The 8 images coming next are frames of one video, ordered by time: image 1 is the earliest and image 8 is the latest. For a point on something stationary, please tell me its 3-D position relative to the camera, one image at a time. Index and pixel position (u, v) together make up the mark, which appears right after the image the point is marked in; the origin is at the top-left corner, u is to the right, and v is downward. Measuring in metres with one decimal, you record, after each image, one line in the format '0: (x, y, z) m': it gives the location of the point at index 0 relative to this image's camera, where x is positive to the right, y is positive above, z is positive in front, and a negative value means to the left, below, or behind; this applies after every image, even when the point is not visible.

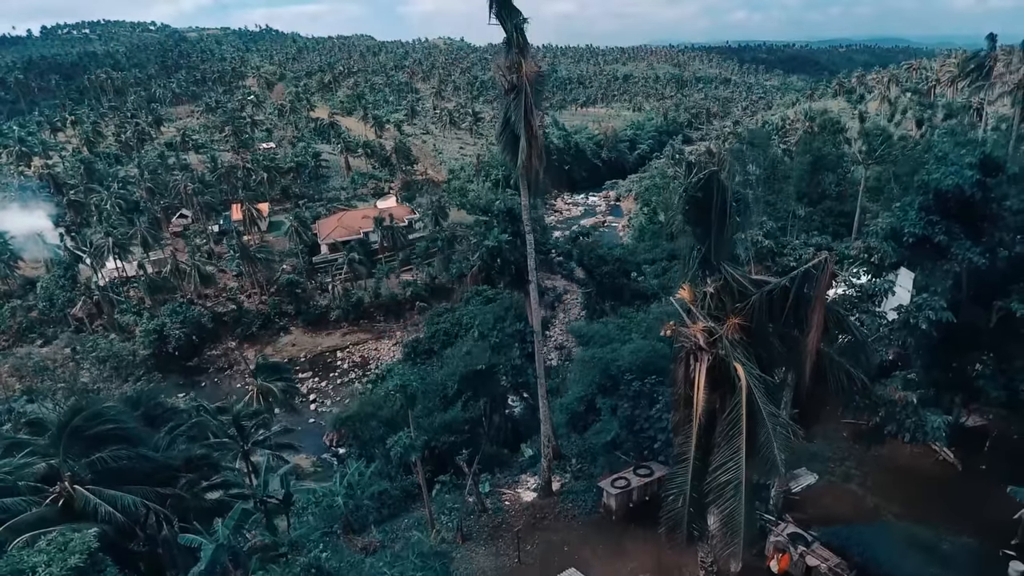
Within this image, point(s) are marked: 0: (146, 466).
0: (-9.0, -4.5, +14.7) m
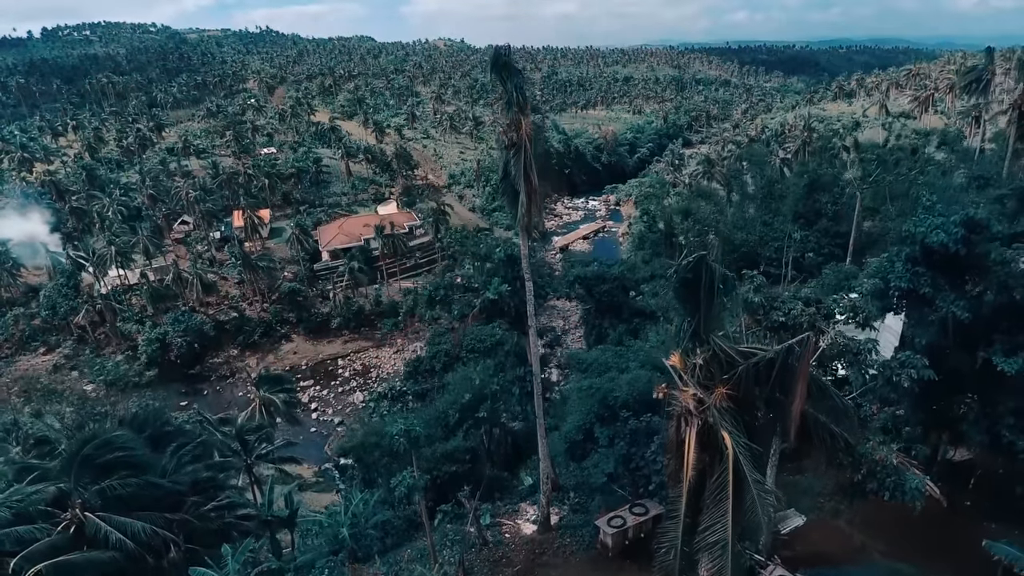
0: (-9.0, -5.2, +15.0) m
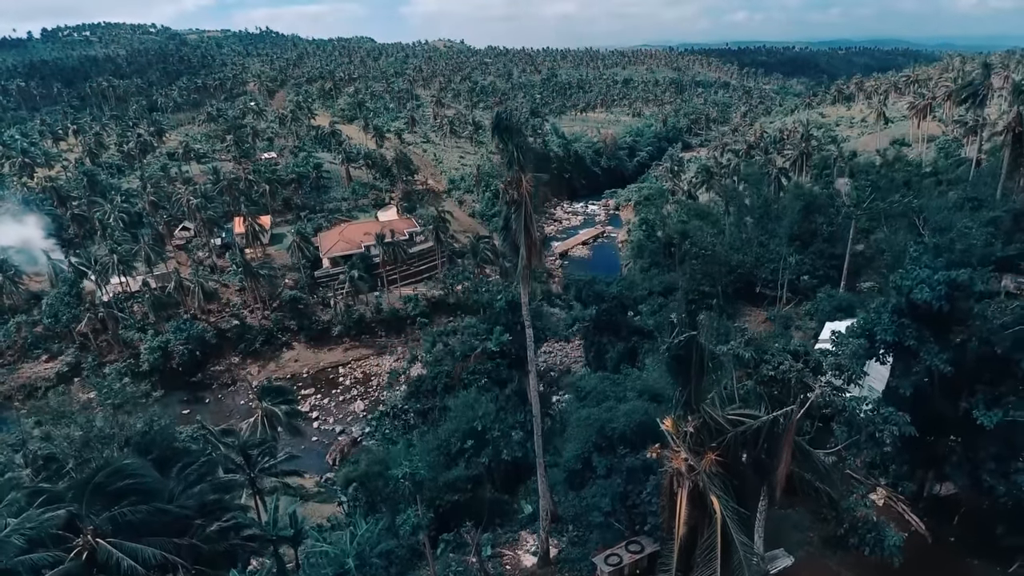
0: (-9.0, -5.9, +15.4) m
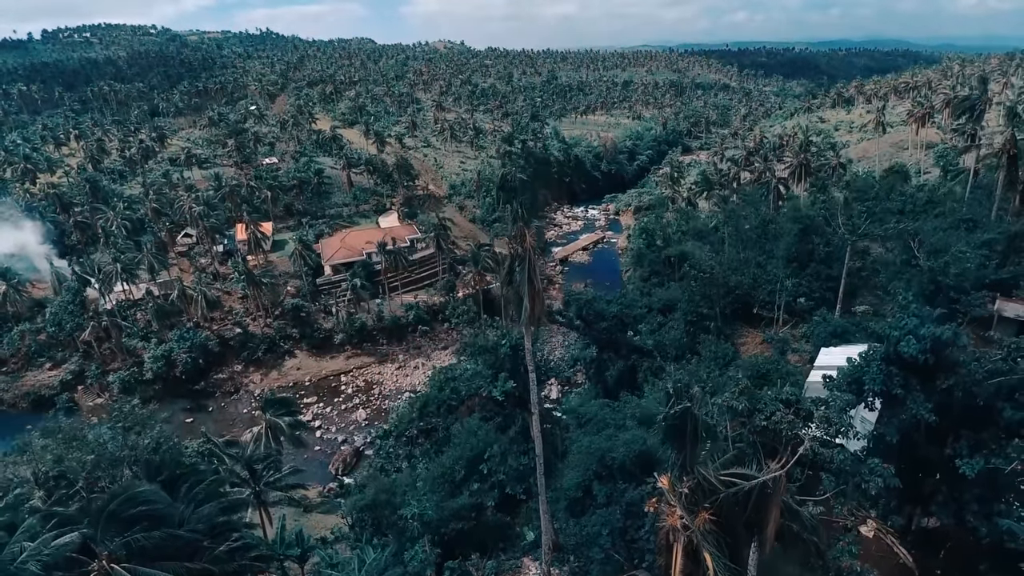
0: (-8.9, -6.6, +15.7) m
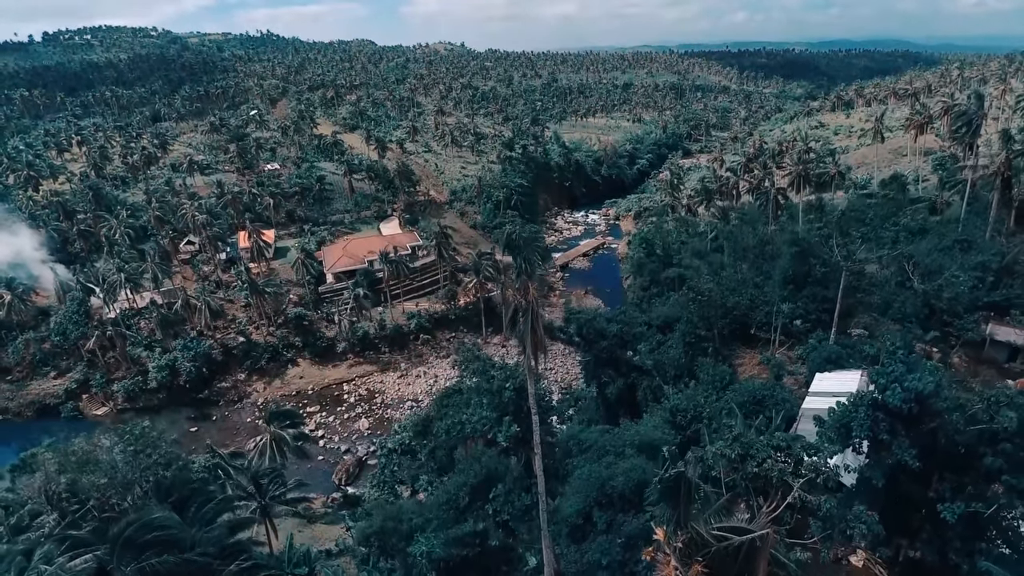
0: (-8.8, -7.4, +16.2) m
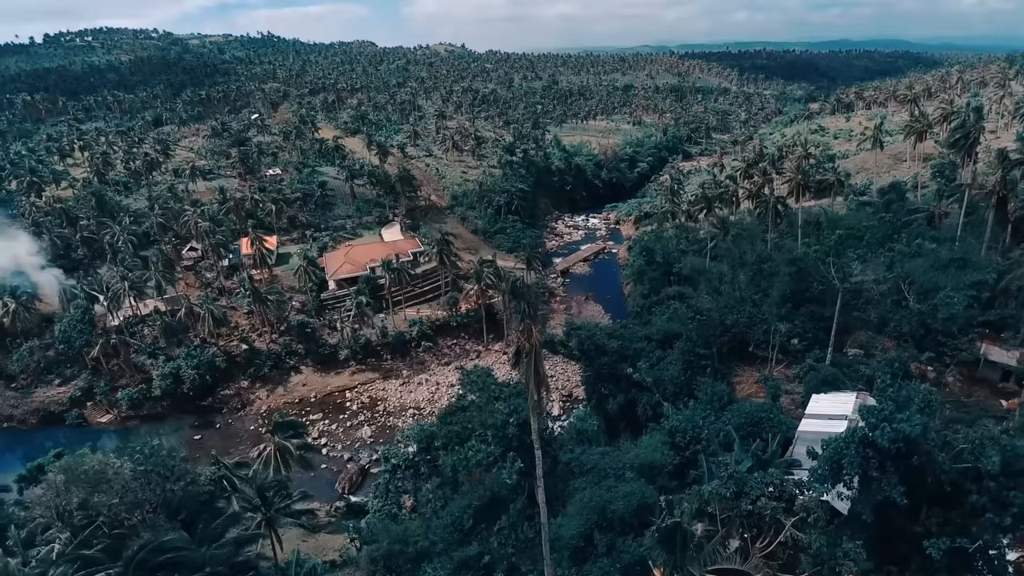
0: (-8.7, -8.1, +16.5) m
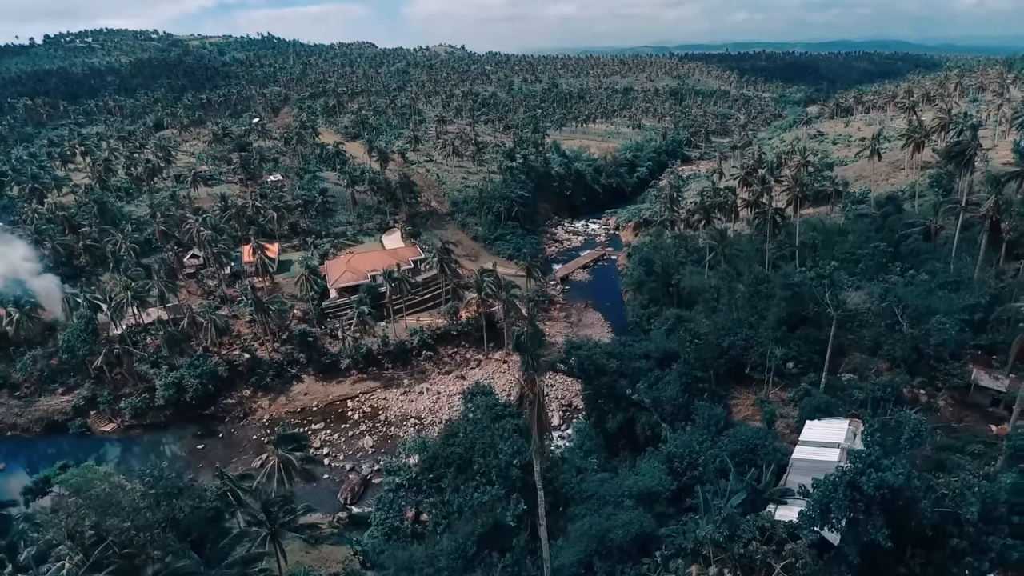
0: (-8.7, -8.9, +17.0) m
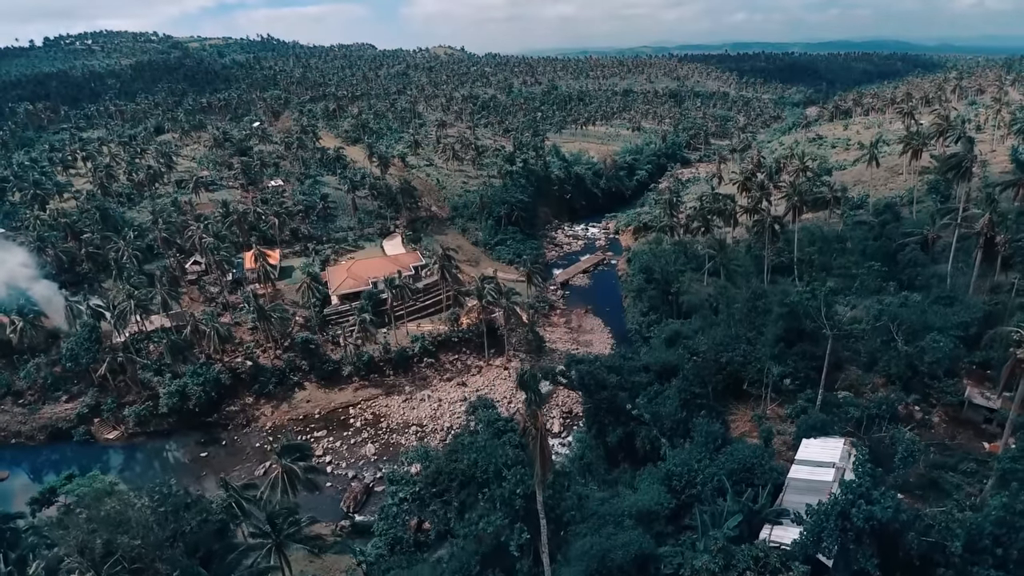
0: (-8.6, -9.6, +17.3) m
